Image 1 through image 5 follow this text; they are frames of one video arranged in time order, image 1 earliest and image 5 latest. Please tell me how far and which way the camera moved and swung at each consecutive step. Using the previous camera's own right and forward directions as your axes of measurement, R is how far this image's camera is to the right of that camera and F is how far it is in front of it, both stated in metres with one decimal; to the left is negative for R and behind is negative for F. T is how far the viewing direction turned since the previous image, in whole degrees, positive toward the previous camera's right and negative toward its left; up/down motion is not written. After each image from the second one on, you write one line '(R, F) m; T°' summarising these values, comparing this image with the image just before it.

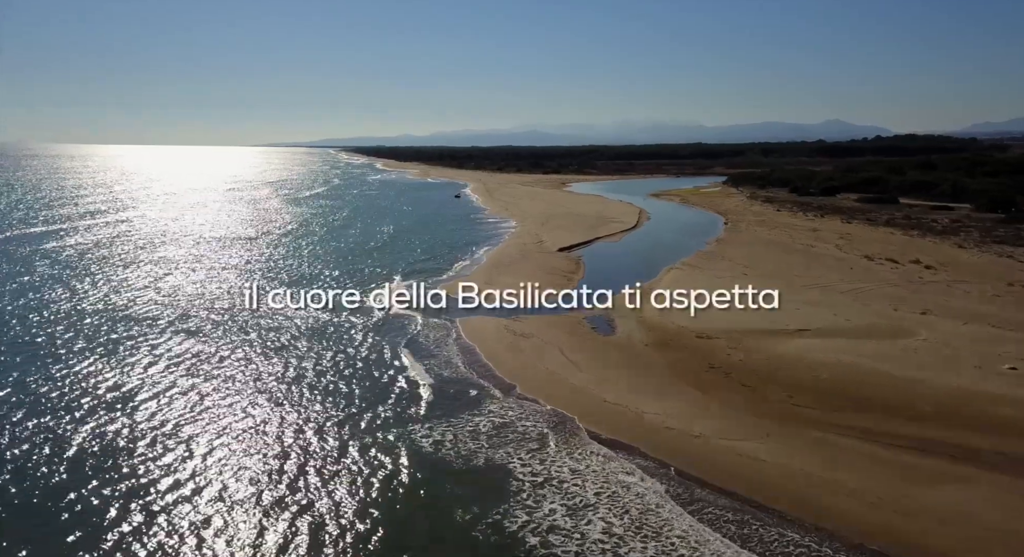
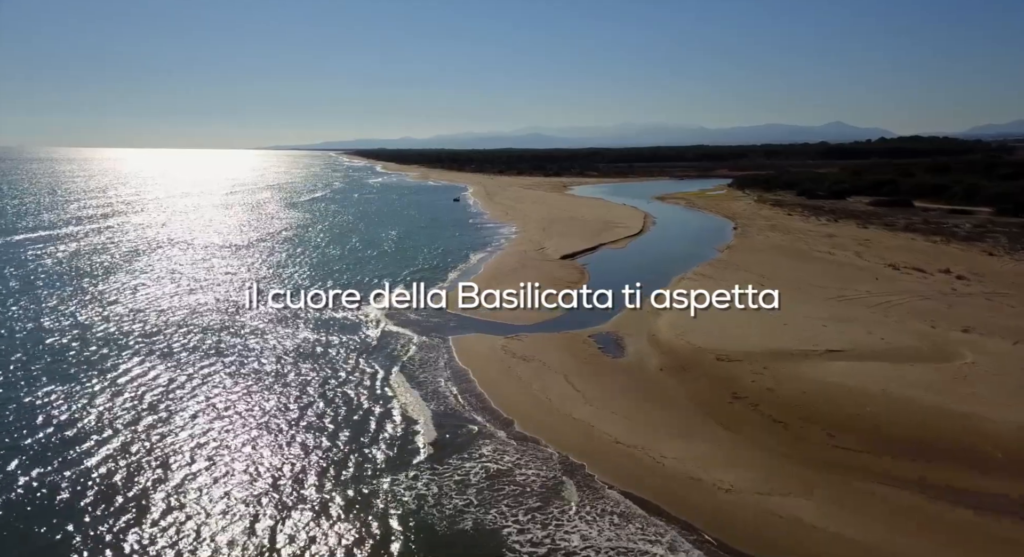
(+0.1, +1.4) m; 0°
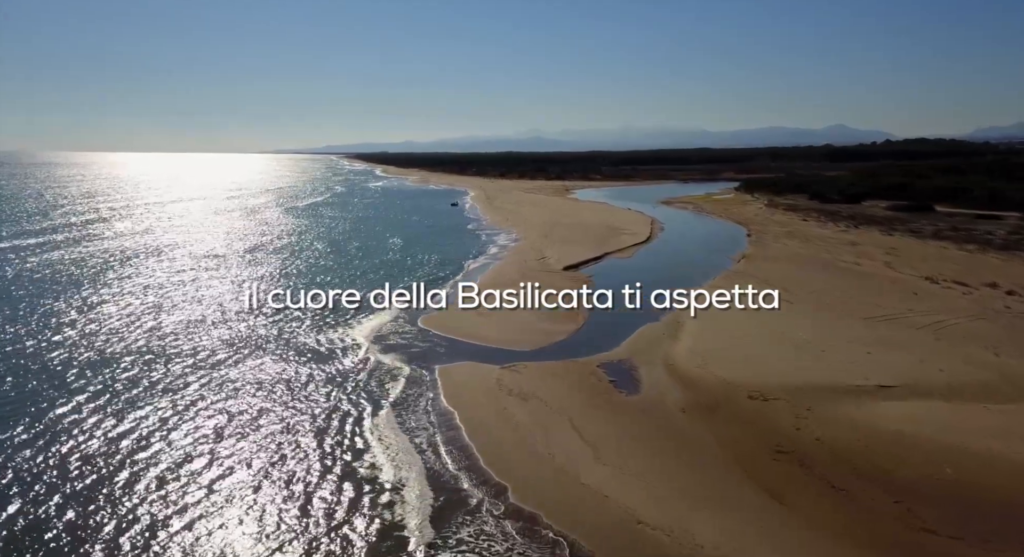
(+0.1, +1.9) m; 0°
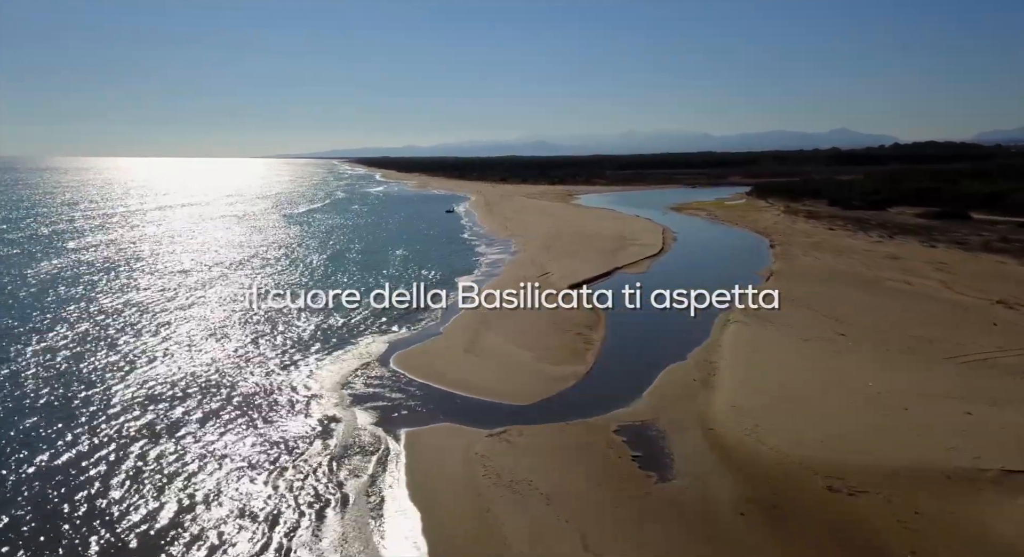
(+0.2, +2.8) m; 0°
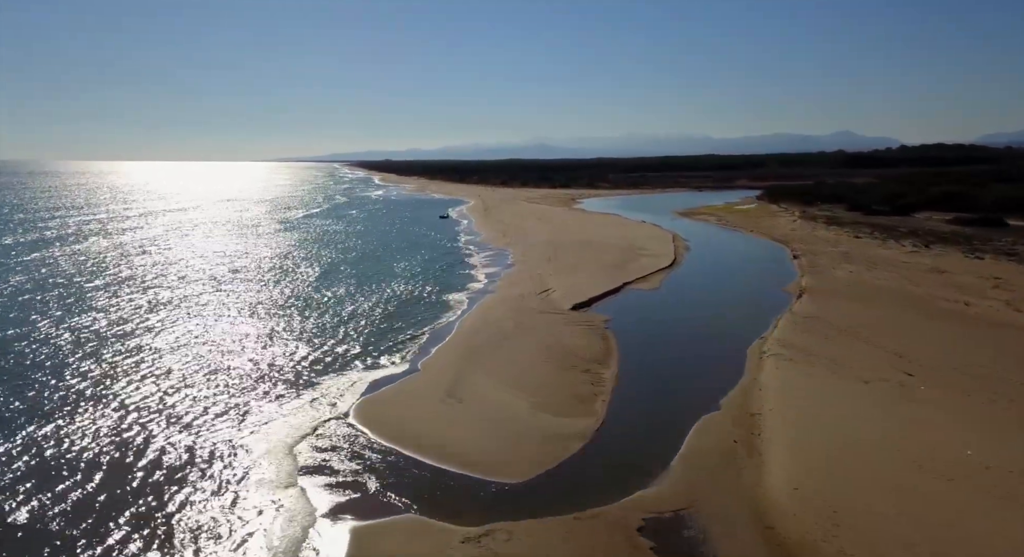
(+0.2, +2.5) m; 0°
